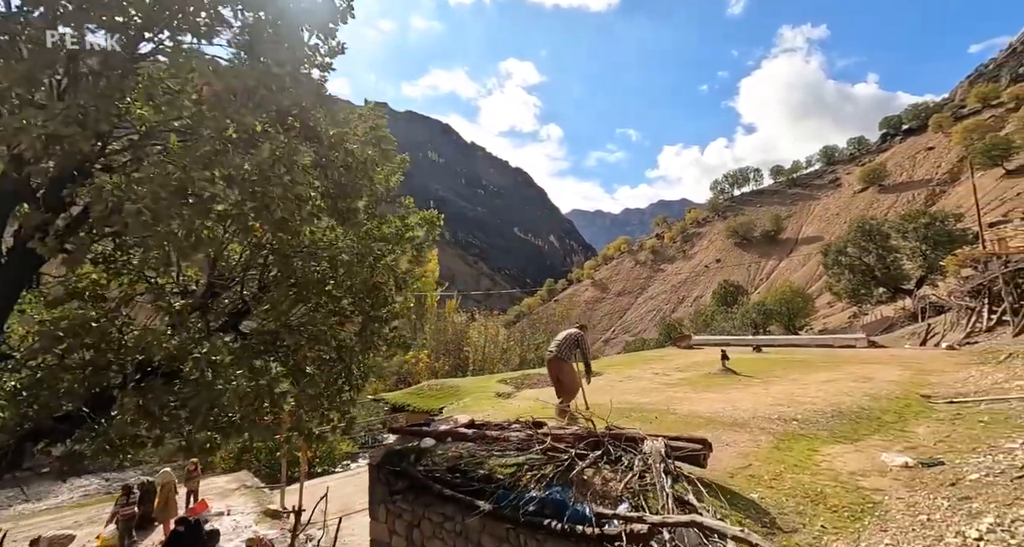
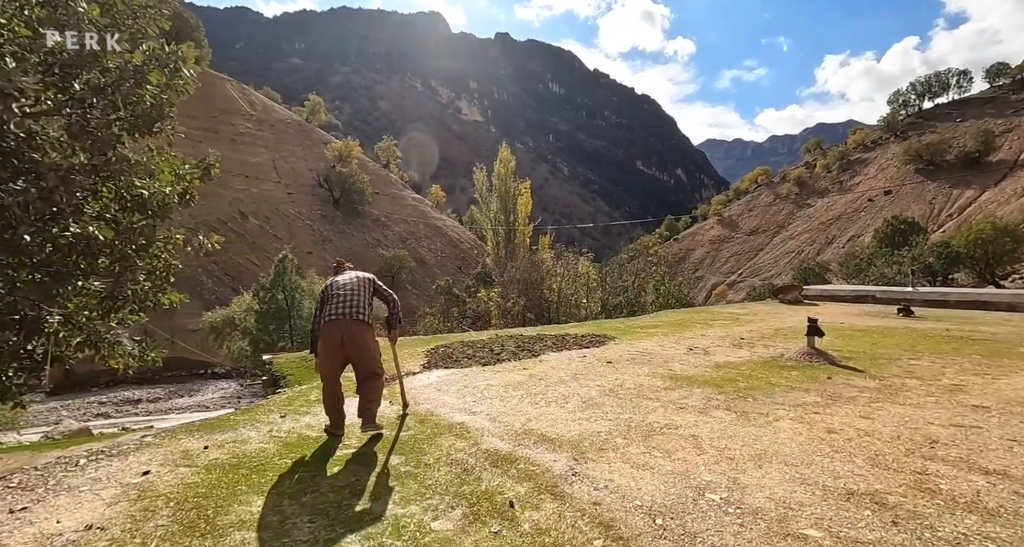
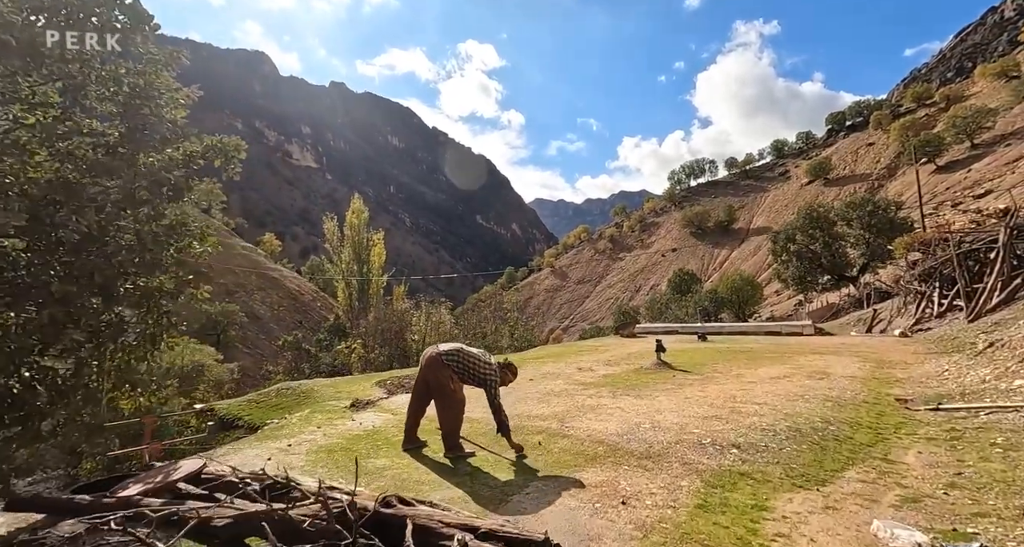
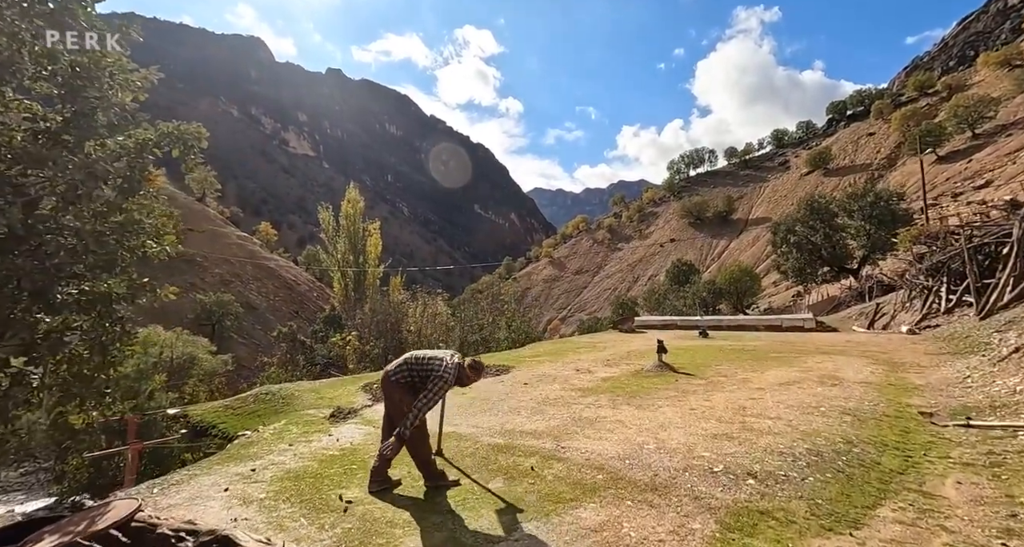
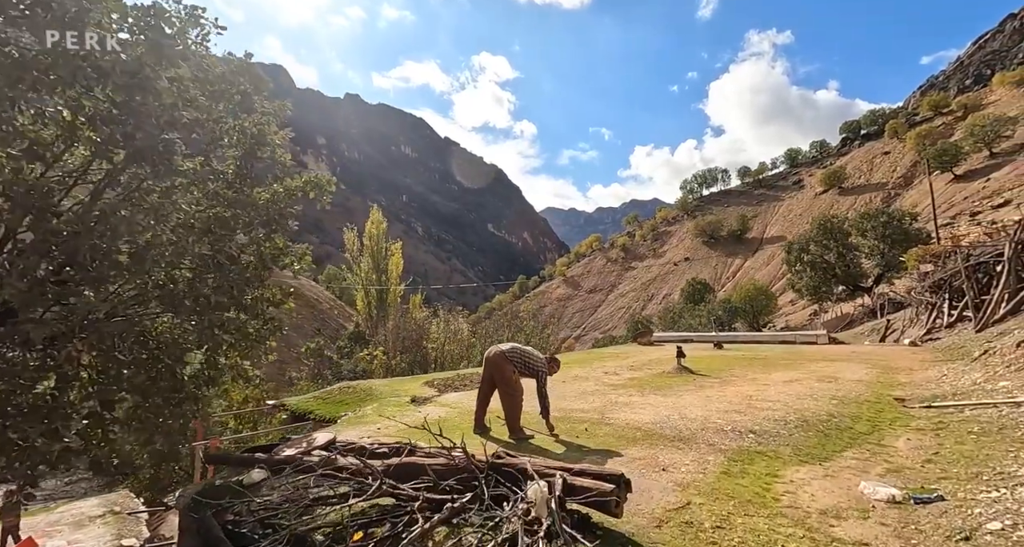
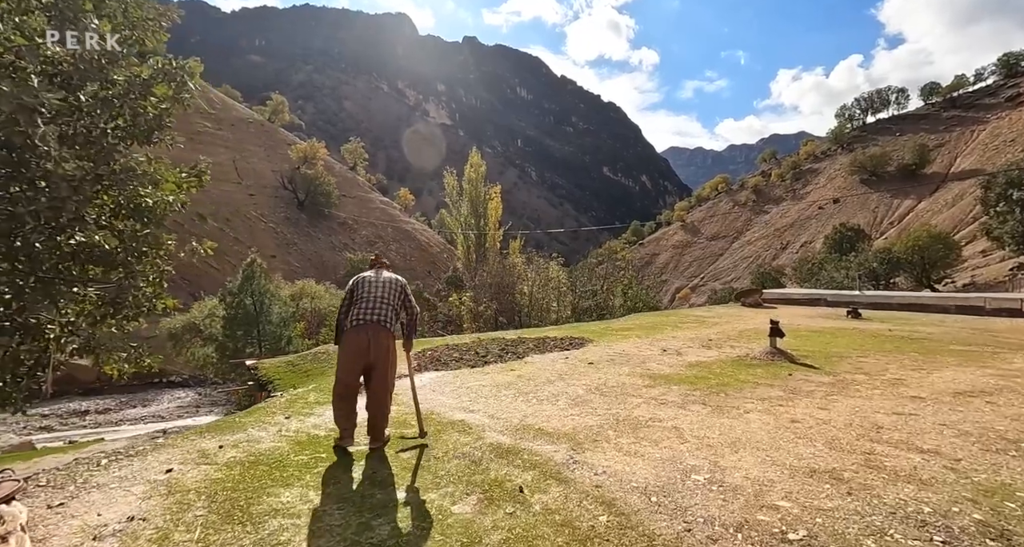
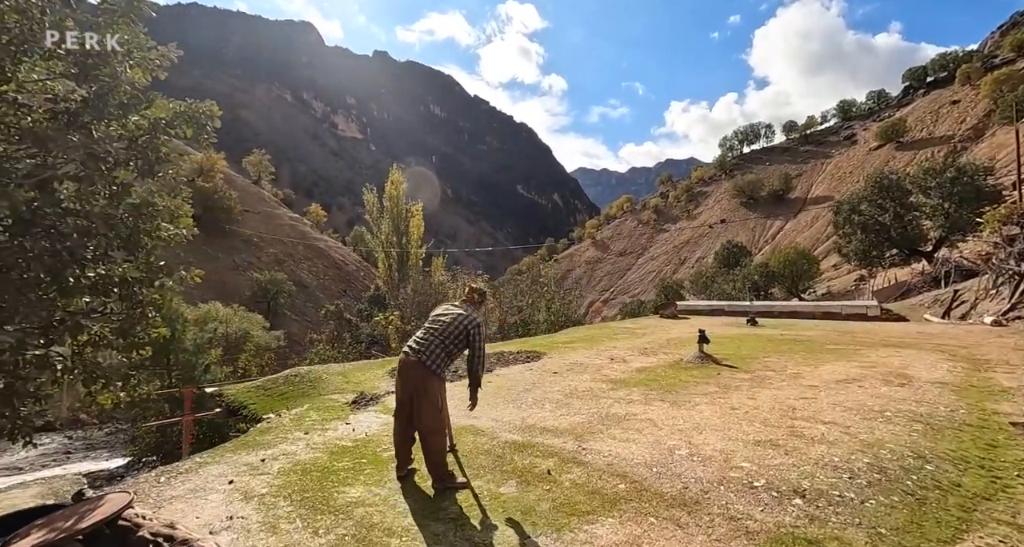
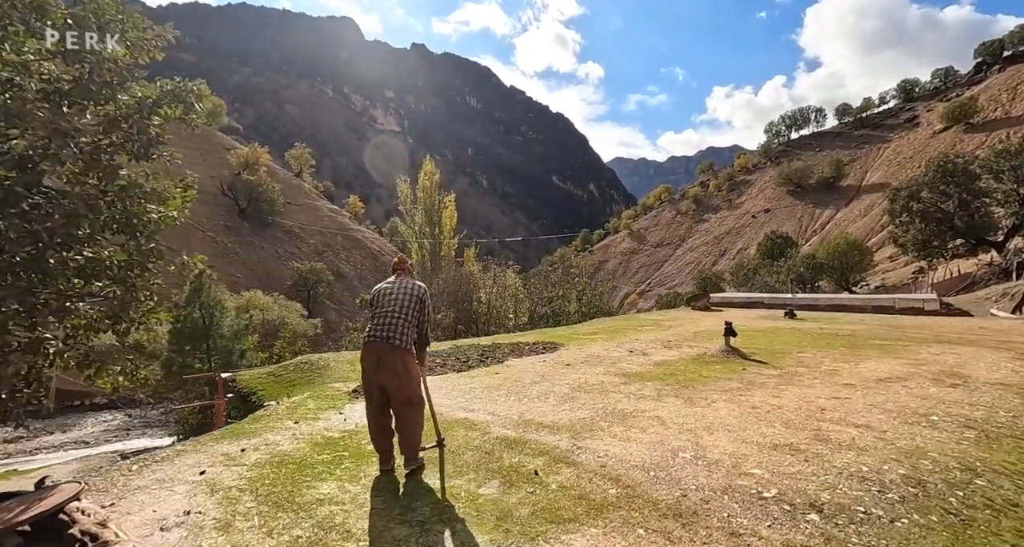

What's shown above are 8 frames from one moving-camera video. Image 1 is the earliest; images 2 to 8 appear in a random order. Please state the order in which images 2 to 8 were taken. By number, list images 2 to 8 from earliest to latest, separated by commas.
5, 3, 4, 7, 8, 6, 2
